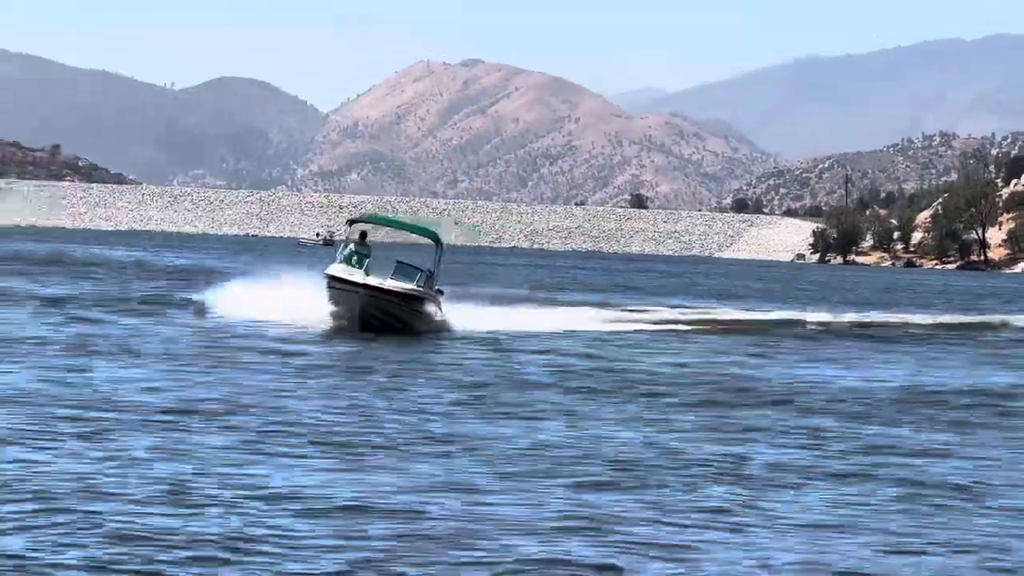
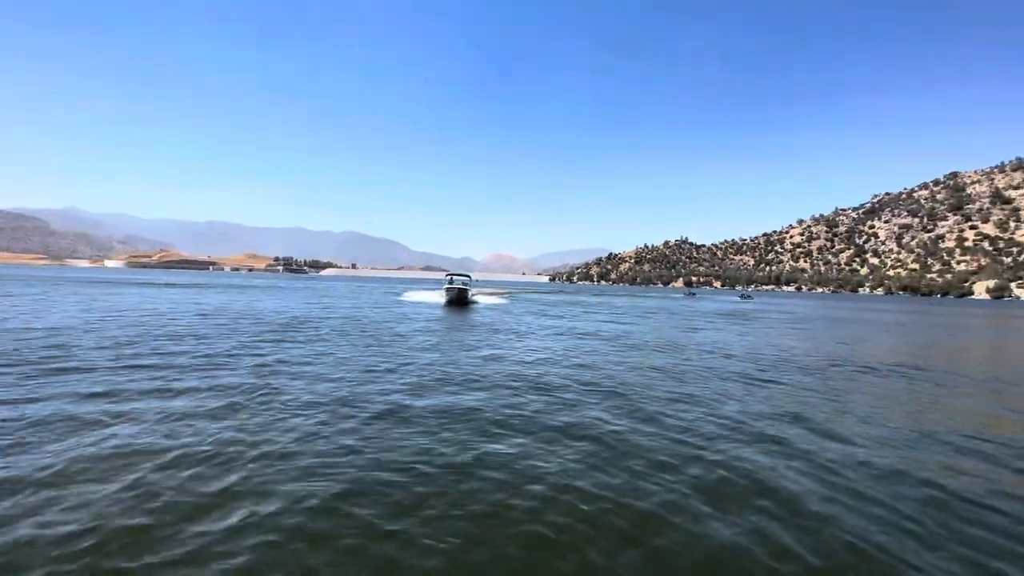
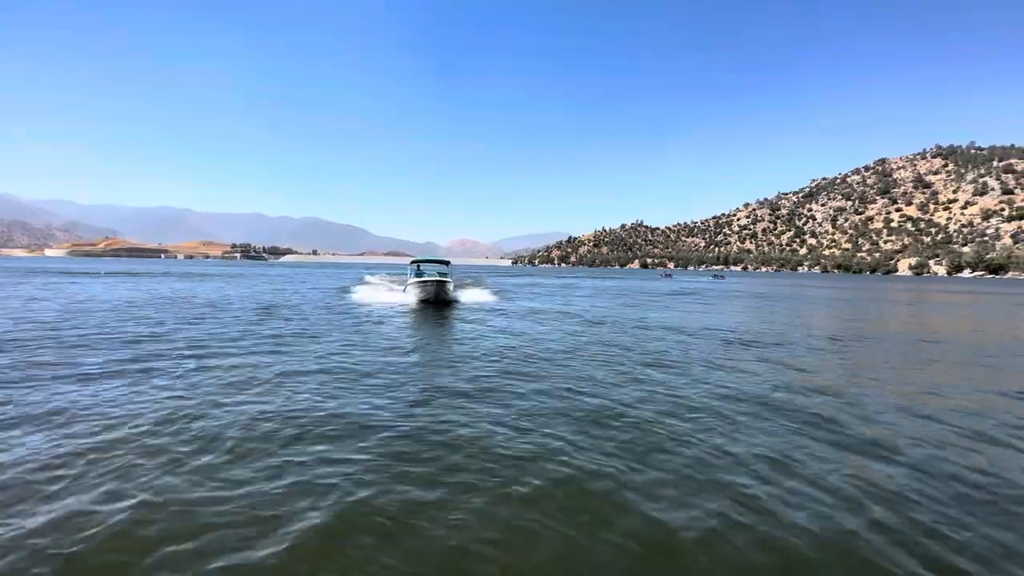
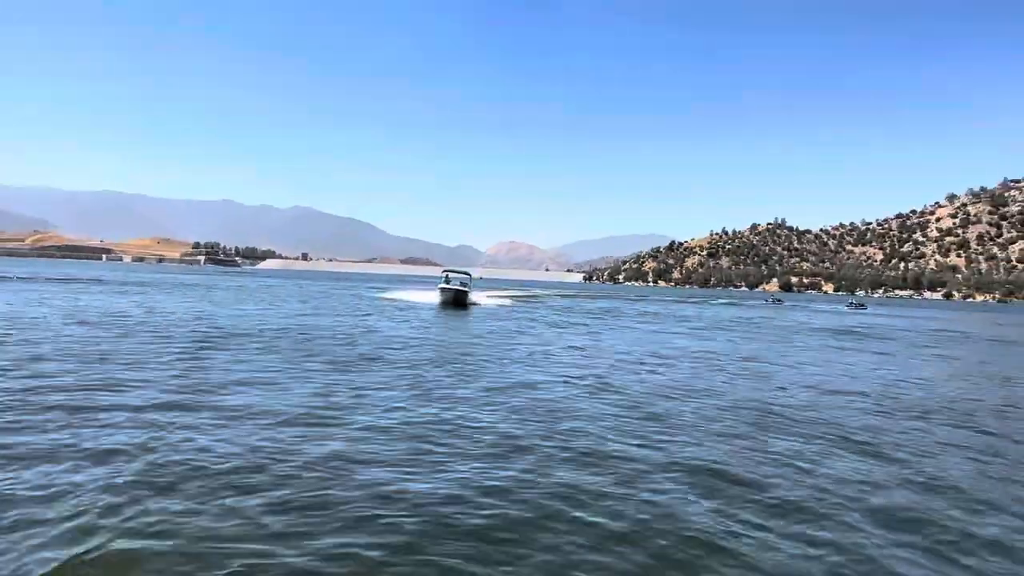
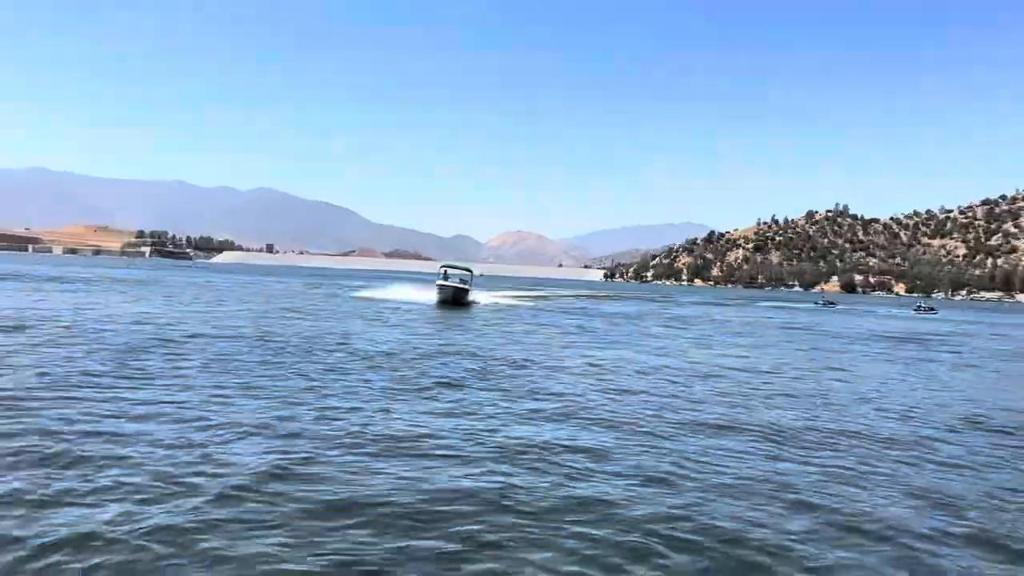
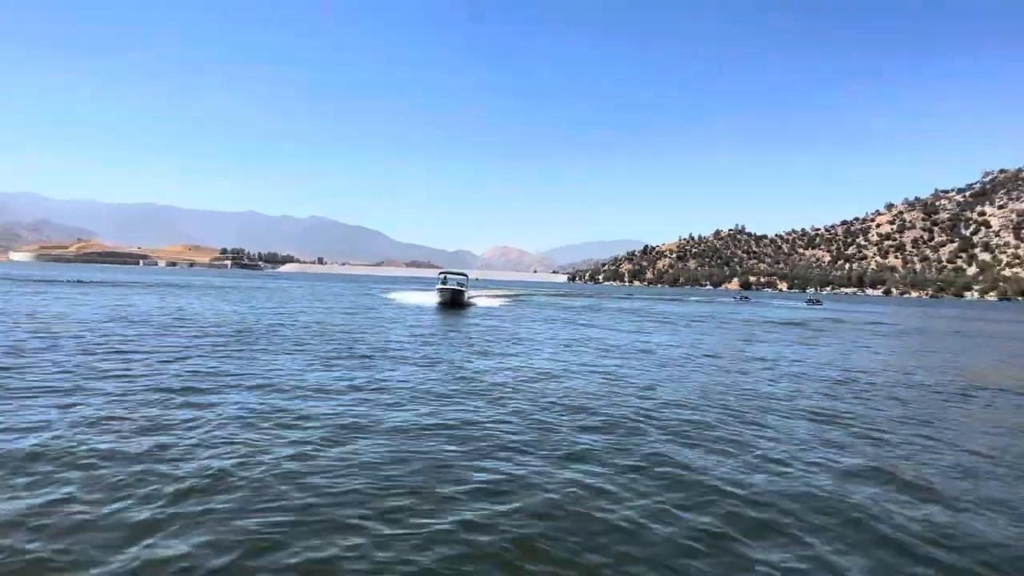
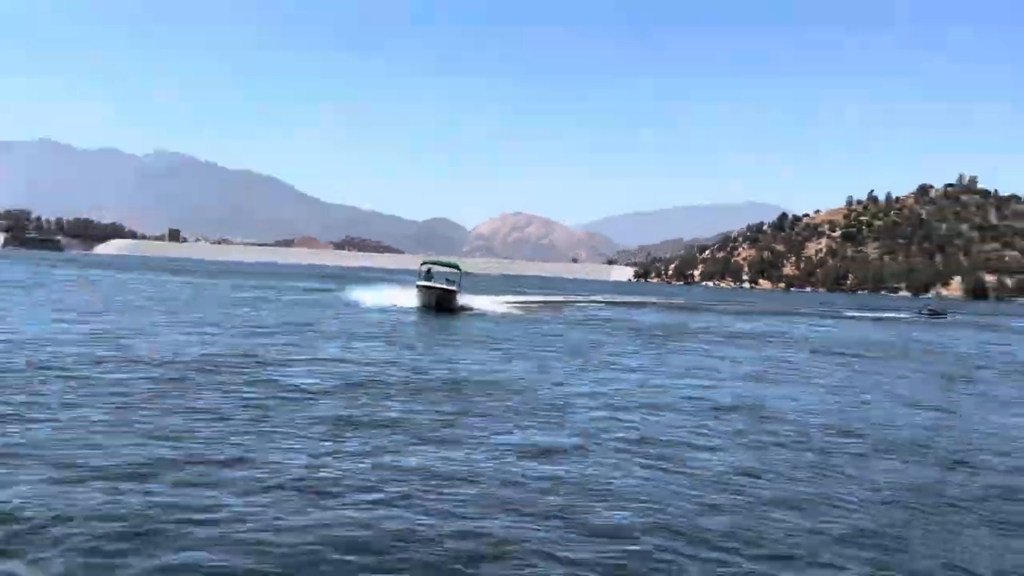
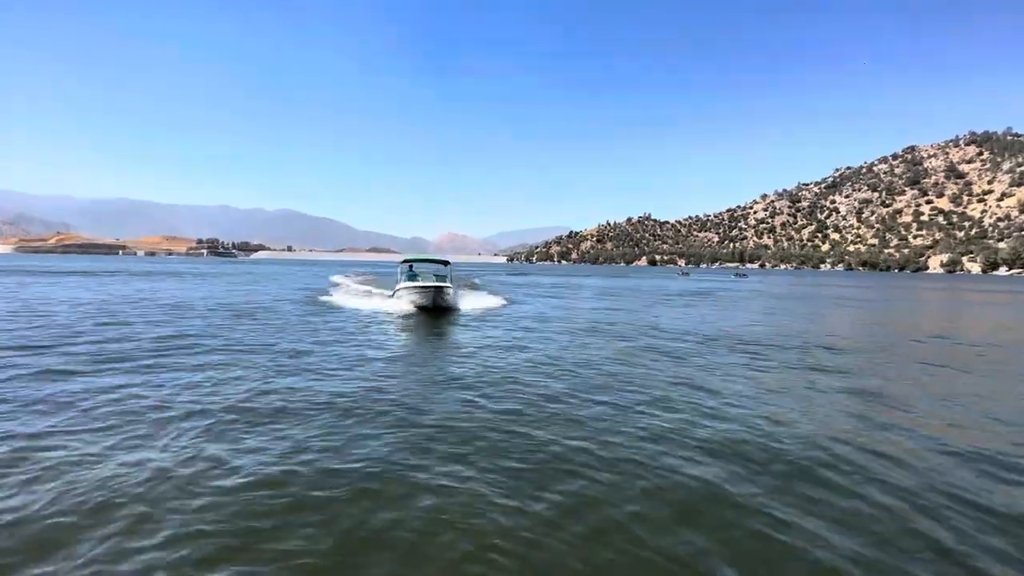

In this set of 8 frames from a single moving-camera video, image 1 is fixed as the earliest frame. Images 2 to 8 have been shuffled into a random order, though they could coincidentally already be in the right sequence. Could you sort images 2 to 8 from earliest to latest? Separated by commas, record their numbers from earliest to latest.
7, 5, 4, 6, 2, 3, 8
